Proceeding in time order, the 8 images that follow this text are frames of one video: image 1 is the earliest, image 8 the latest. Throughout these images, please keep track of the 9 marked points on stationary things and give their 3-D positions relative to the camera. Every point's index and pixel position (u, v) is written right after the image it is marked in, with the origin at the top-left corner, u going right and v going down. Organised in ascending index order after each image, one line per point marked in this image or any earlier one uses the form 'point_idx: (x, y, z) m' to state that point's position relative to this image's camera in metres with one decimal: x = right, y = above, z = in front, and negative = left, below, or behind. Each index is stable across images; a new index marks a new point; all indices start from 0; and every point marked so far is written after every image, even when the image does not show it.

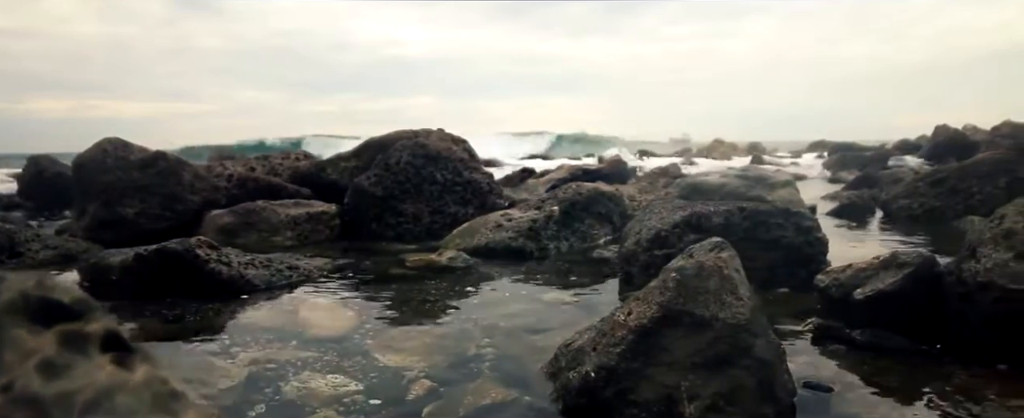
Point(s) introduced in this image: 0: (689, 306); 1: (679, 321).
0: (+1.2, -0.7, +4.4) m
1: (+1.1, -0.8, +4.4) m
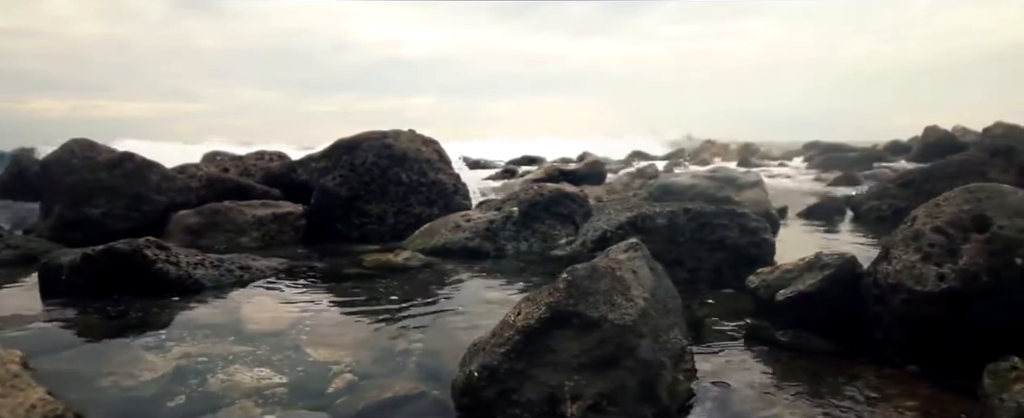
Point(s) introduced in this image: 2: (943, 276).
0: (+0.4, -0.7, +4.5) m
1: (+0.4, -0.8, +4.4) m
2: (+3.4, -0.5, +5.1) m
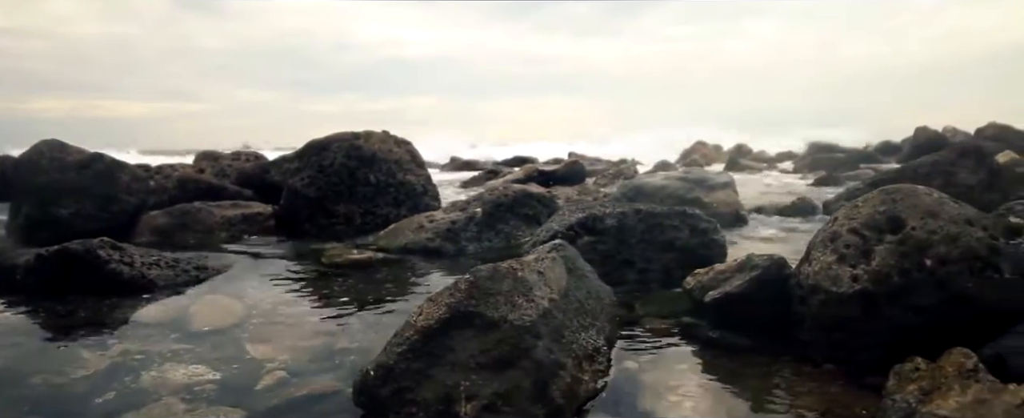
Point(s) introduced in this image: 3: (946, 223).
0: (-0.3, -0.7, +4.5) m
1: (-0.3, -0.8, +4.5) m
2: (+2.8, -0.6, +5.1) m
3: (+3.4, -0.1, +5.0) m
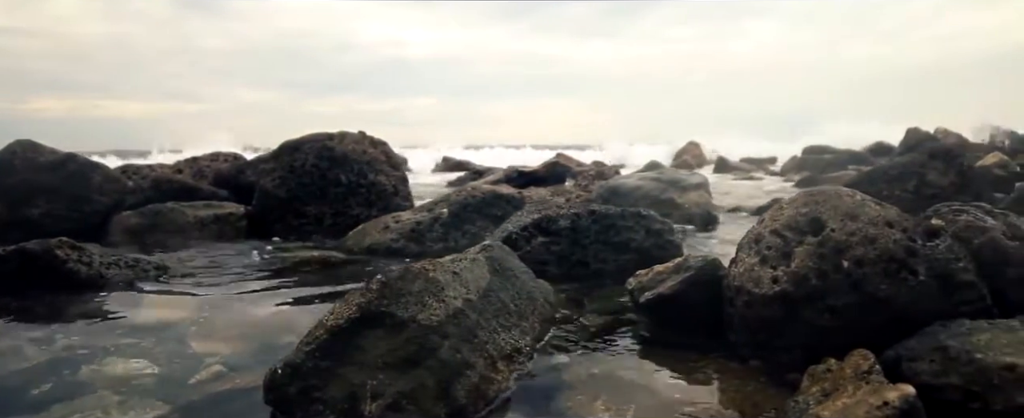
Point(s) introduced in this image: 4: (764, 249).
0: (-0.9, -0.7, +4.6) m
1: (-1.0, -0.8, +4.5) m
2: (+2.1, -0.6, +5.1) m
3: (+2.8, -0.1, +5.0) m
4: (+2.1, -0.3, +5.4) m
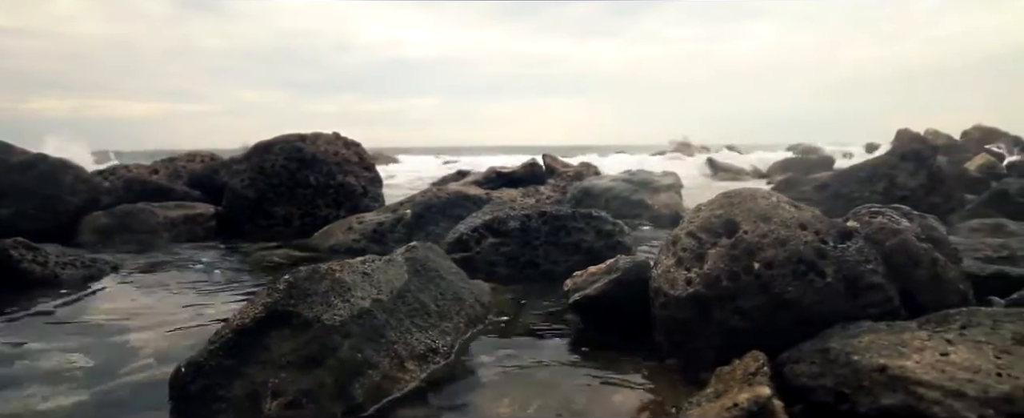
0: (-1.6, -0.7, +4.6) m
1: (-1.6, -0.8, +4.6) m
2: (+1.4, -0.6, +5.2) m
3: (+2.1, -0.1, +5.1) m
4: (+1.4, -0.4, +5.4) m
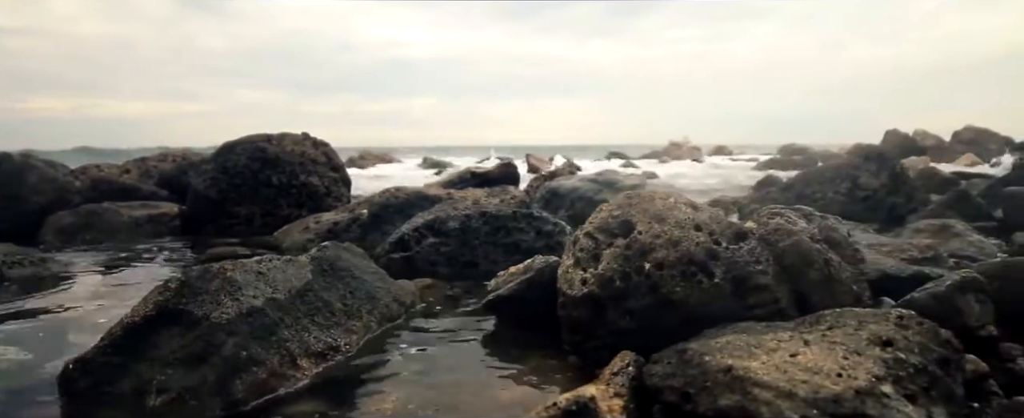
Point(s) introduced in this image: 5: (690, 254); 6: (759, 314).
0: (-2.4, -0.7, +4.7) m
1: (-2.5, -0.8, +4.7) m
2: (+0.6, -0.6, +5.2) m
3: (+1.3, -0.1, +5.1) m
4: (+0.6, -0.4, +5.5) m
5: (+1.4, -0.3, +4.9) m
6: (+1.9, -0.8, +4.8) m
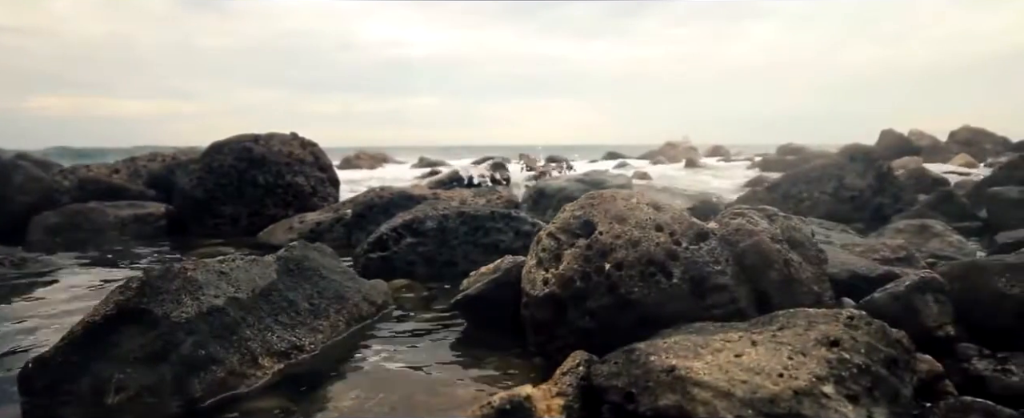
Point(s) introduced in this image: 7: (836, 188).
0: (-2.7, -0.7, +4.7) m
1: (-2.8, -0.8, +4.7) m
2: (+0.3, -0.6, +5.2) m
3: (+1.0, -0.1, +5.1) m
4: (+0.3, -0.4, +5.5) m
5: (+1.1, -0.3, +4.9) m
6: (+1.5, -0.8, +4.8) m
7: (+6.7, +0.5, +13.2) m
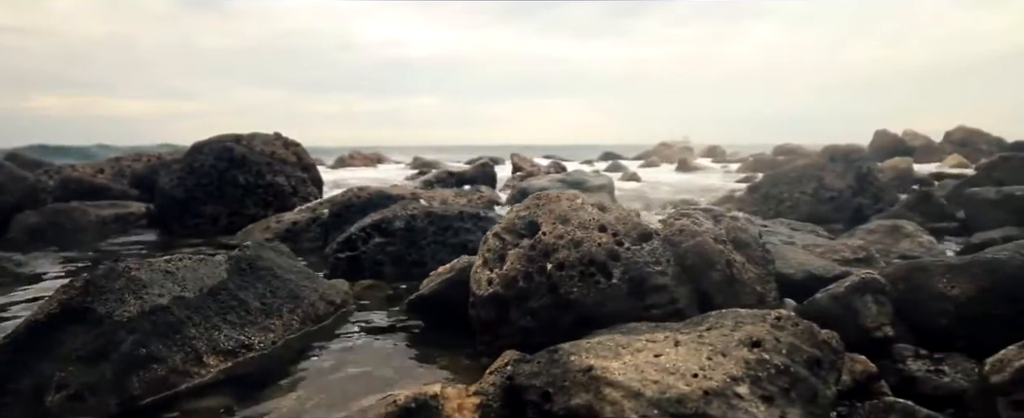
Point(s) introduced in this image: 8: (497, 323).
0: (-3.2, -0.7, +4.8) m
1: (-3.2, -0.8, +4.7) m
2: (-0.2, -0.6, +5.3) m
3: (+0.5, -0.2, +5.2) m
4: (-0.2, -0.4, +5.5) m
5: (+0.6, -0.4, +5.0) m
6: (+1.1, -0.8, +4.8) m
7: (+6.3, +0.4, +13.2) m
8: (-0.1, -0.9, +5.2) m
